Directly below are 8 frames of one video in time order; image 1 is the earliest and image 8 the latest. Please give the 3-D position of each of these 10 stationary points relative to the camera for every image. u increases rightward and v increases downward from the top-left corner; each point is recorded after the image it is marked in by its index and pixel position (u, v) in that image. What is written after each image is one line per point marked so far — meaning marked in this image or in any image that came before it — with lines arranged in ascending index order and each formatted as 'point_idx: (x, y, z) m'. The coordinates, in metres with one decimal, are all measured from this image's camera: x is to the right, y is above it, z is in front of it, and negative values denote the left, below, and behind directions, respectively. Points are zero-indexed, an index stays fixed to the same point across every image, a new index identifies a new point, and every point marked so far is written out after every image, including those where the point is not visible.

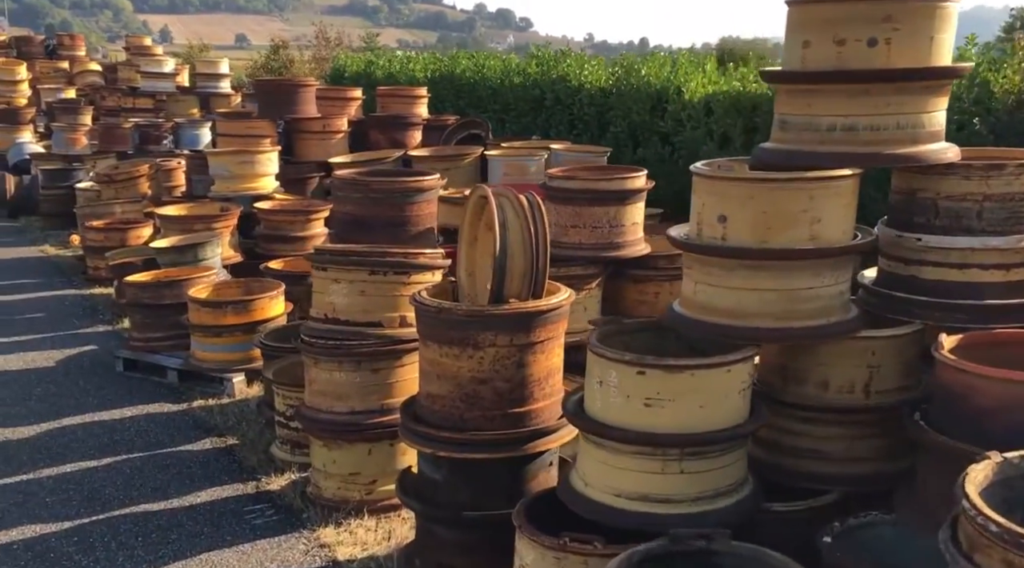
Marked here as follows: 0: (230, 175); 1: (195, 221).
0: (-2.4, +0.9, +9.6) m
1: (-2.5, +0.5, +8.6) m
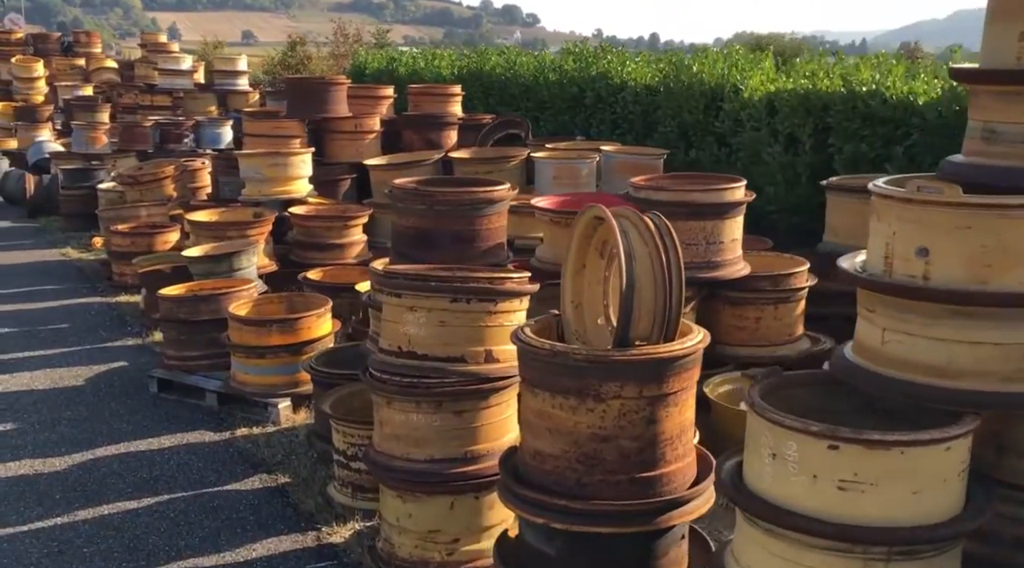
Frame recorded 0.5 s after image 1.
0: (-2.0, +0.9, +9.1) m
1: (-2.1, +0.4, +8.1) m
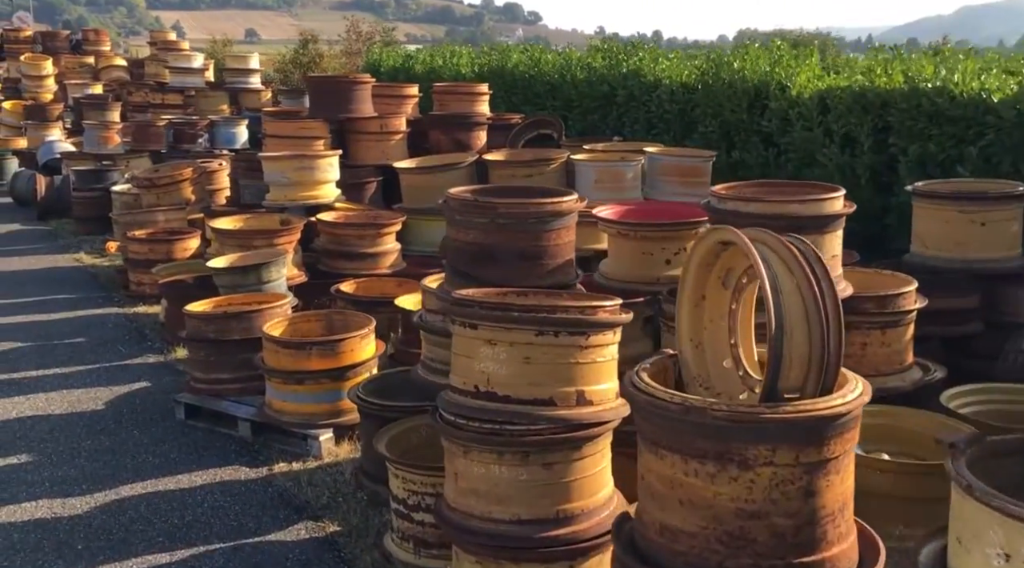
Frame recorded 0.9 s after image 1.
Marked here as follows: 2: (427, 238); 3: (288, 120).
0: (-1.7, +0.8, +8.6) m
1: (-1.7, +0.3, +7.5) m
2: (-0.7, +0.4, +9.0) m
3: (-2.0, +1.5, +10.1) m
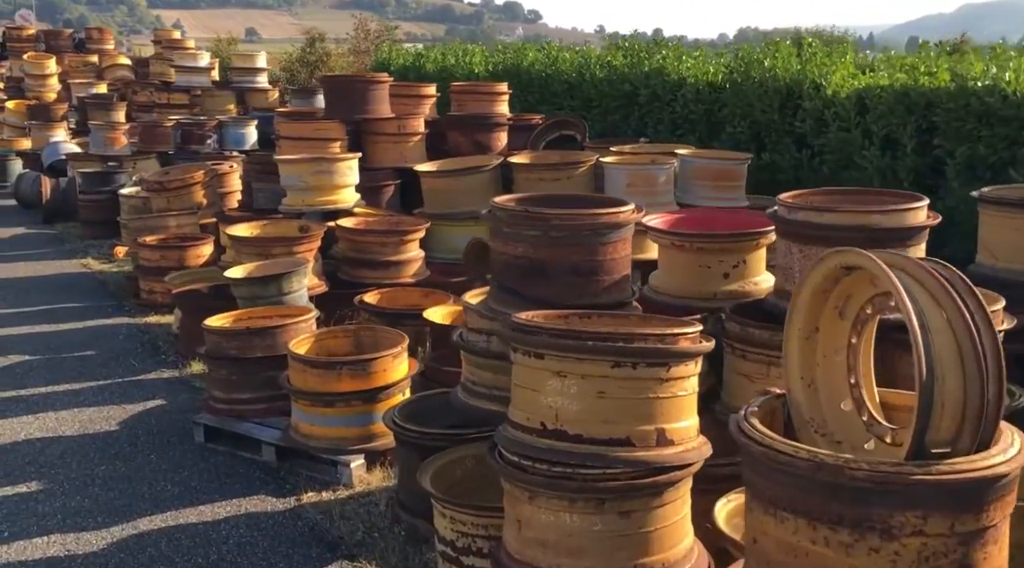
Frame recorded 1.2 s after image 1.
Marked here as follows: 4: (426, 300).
0: (-1.5, +0.7, +8.2) m
1: (-1.5, +0.3, +7.2) m
2: (-0.5, +0.3, +8.6) m
3: (-1.8, +1.4, +9.8) m
4: (-0.6, -0.1, +7.1) m
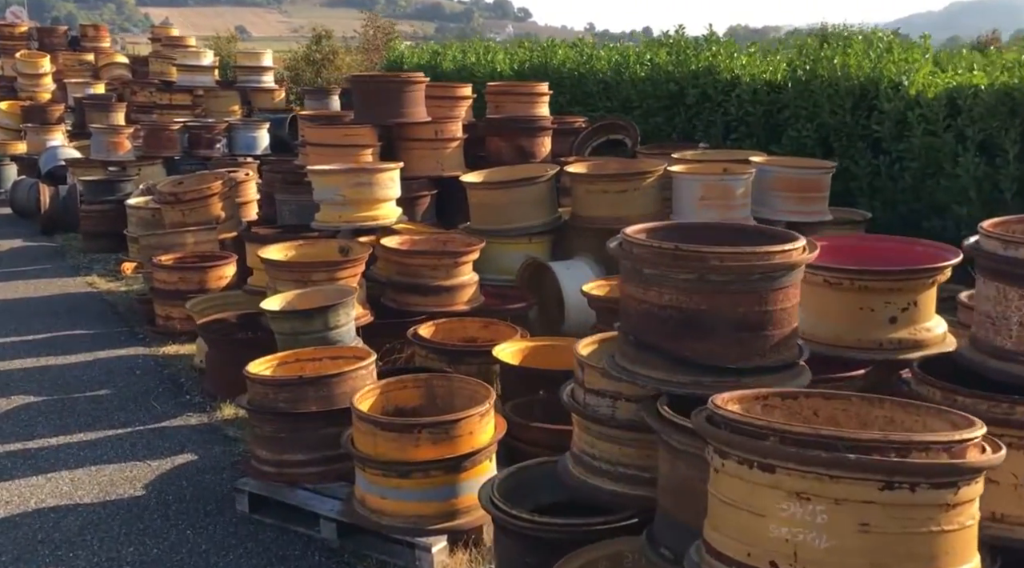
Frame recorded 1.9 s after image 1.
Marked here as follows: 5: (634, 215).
0: (-1.1, +0.6, +7.4) m
1: (-1.1, +0.1, +6.3) m
2: (-0.1, +0.1, +7.8) m
3: (-1.4, +1.3, +8.9) m
4: (-0.1, -0.3, +6.3) m
5: (+0.8, +0.5, +7.5) m
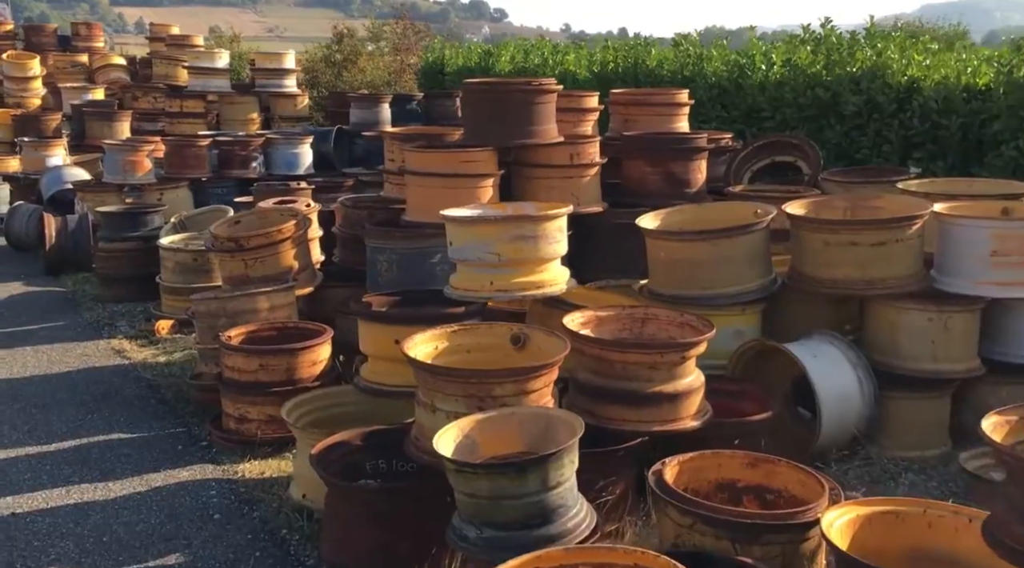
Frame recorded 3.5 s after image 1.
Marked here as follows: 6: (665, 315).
0: (-0.1, +0.1, +5.3) m
1: (-0.1, -0.4, +4.2) m
2: (+1.0, -0.3, +5.7) m
3: (-0.4, +0.8, +6.8) m
4: (+0.9, -0.7, +4.2) m
5: (+1.8, 0.0, +5.4) m
6: (+0.7, -0.1, +5.1) m
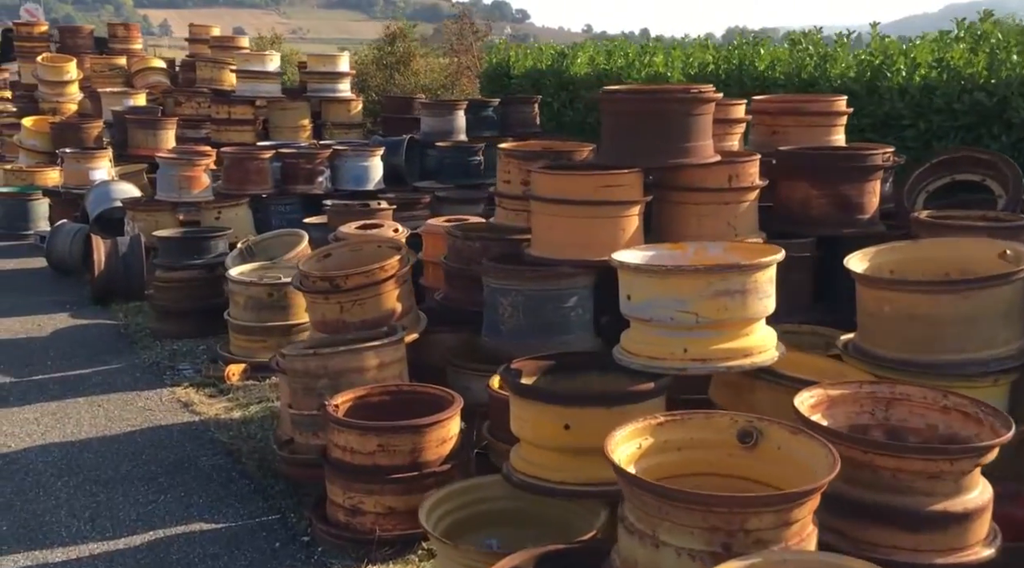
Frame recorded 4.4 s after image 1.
0: (+0.7, -0.1, +4.1) m
1: (+0.6, -0.6, +3.0) m
2: (+1.7, -0.5, +4.5) m
3: (+0.3, +0.6, +5.6) m
4: (+1.6, -1.0, +3.0) m
5: (+2.6, -0.2, +4.2) m
6: (+1.4, -0.4, +3.9) m
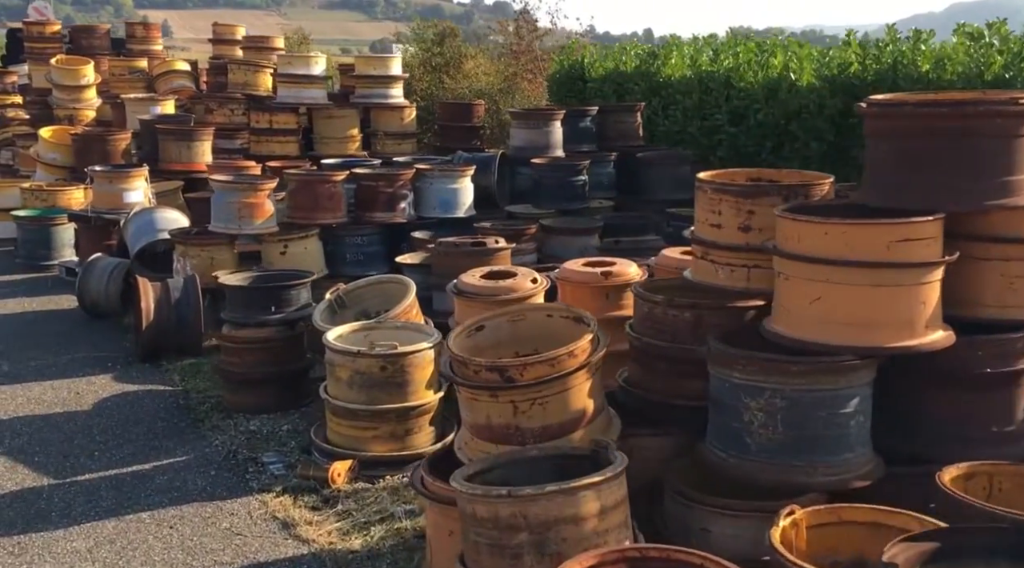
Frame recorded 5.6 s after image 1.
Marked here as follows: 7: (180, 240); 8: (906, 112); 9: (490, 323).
0: (+1.6, -0.5, +2.4) m
1: (+1.6, -1.0, +1.3) m
2: (+2.7, -0.9, +2.8) m
3: (+1.3, +0.2, +3.9) m
4: (+2.6, -1.3, +1.3) m
5: (+3.5, -0.6, +2.5) m
6: (+2.4, -0.7, +2.2) m
7: (-2.6, +0.4, +8.7) m
8: (+1.5, +0.7, +4.3) m
9: (-0.1, -0.2, +4.7) m
